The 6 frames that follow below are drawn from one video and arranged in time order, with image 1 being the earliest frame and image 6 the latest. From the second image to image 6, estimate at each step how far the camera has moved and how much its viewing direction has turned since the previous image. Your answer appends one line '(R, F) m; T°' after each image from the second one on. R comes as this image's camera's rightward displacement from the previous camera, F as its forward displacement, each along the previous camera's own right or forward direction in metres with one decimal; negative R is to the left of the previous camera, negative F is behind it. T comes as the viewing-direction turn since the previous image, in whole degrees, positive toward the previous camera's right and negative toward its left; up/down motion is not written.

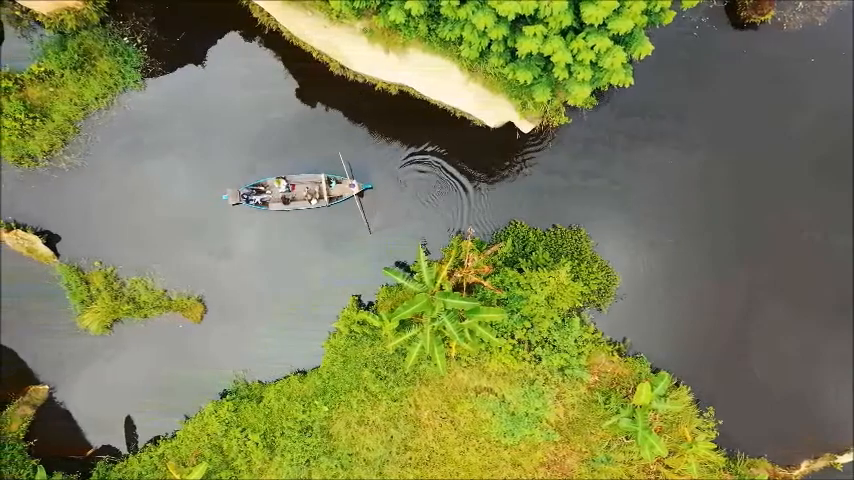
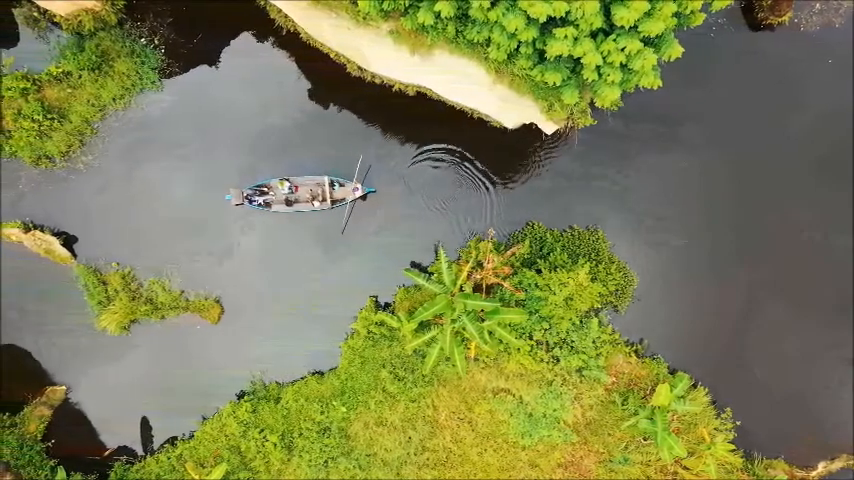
(-0.4, 0.0) m; 0°
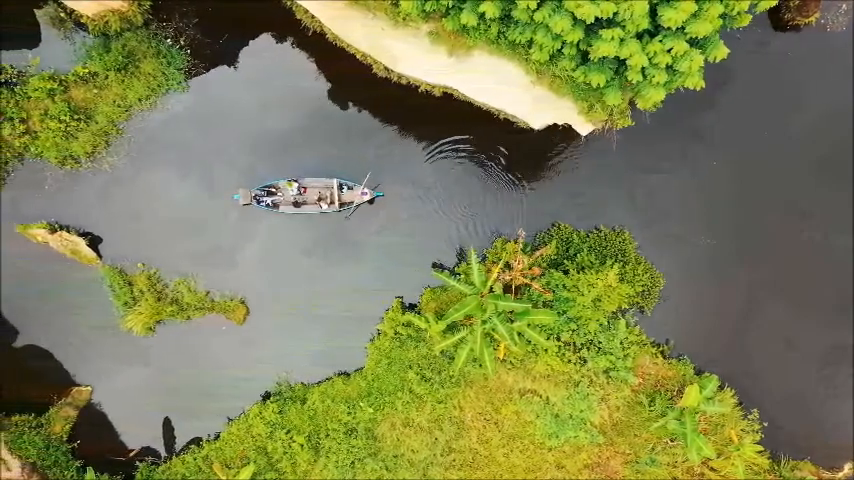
(-0.5, 0.0) m; 0°
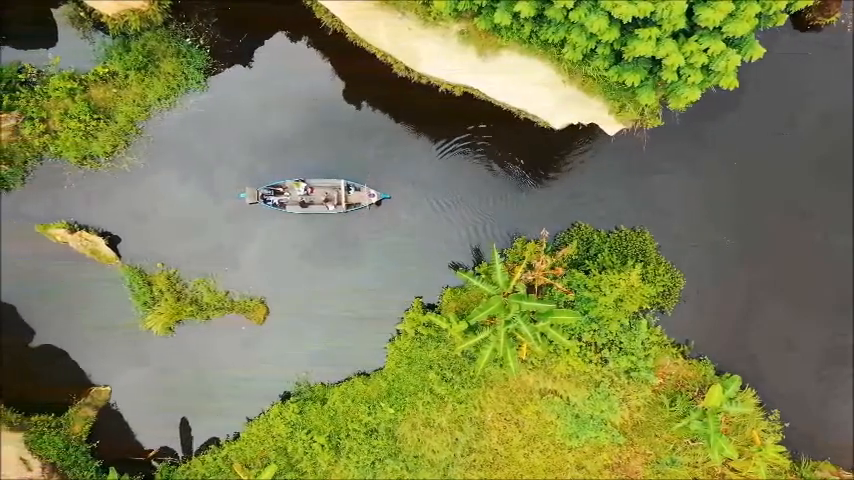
(-0.4, 0.0) m; 0°
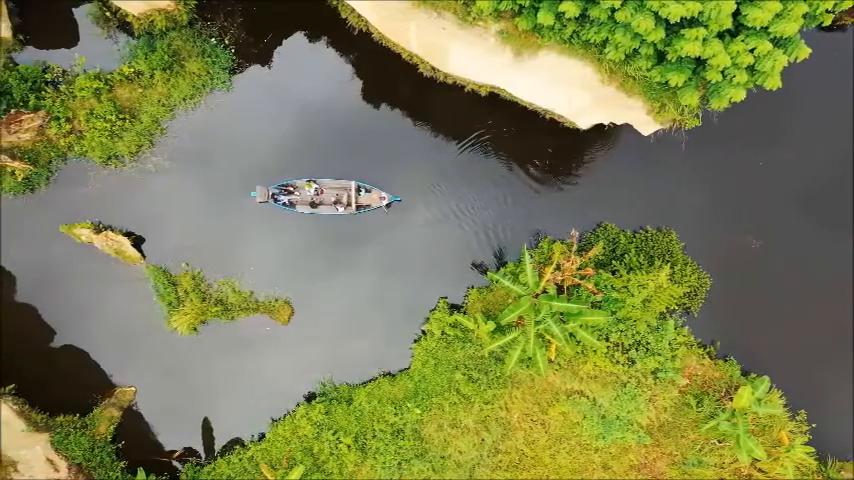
(-0.5, 0.0) m; 0°
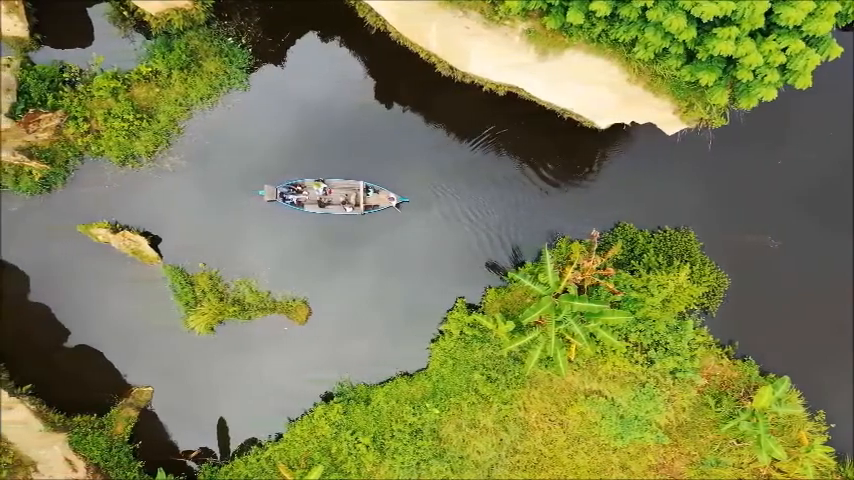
(-0.4, 0.0) m; 0°
